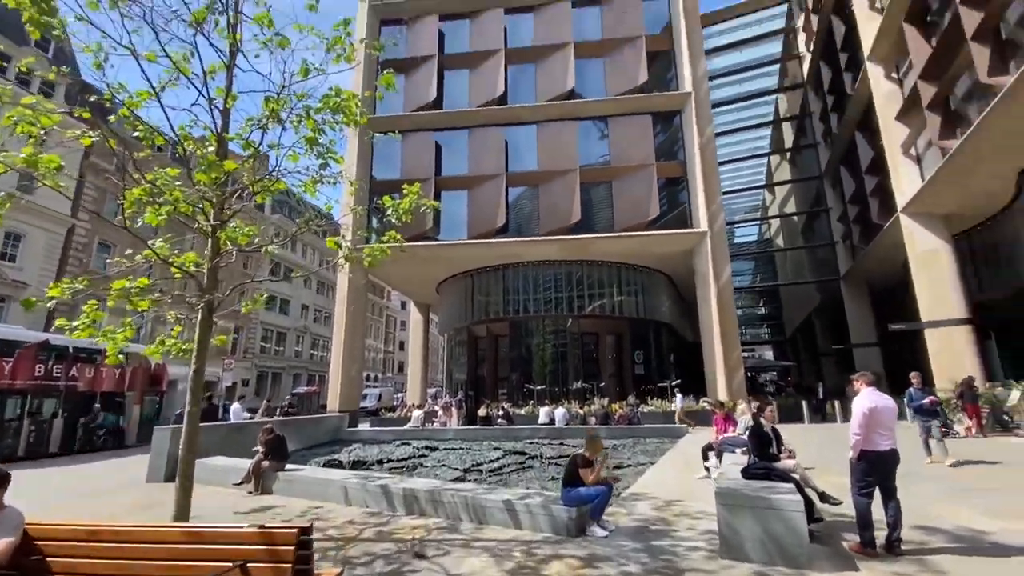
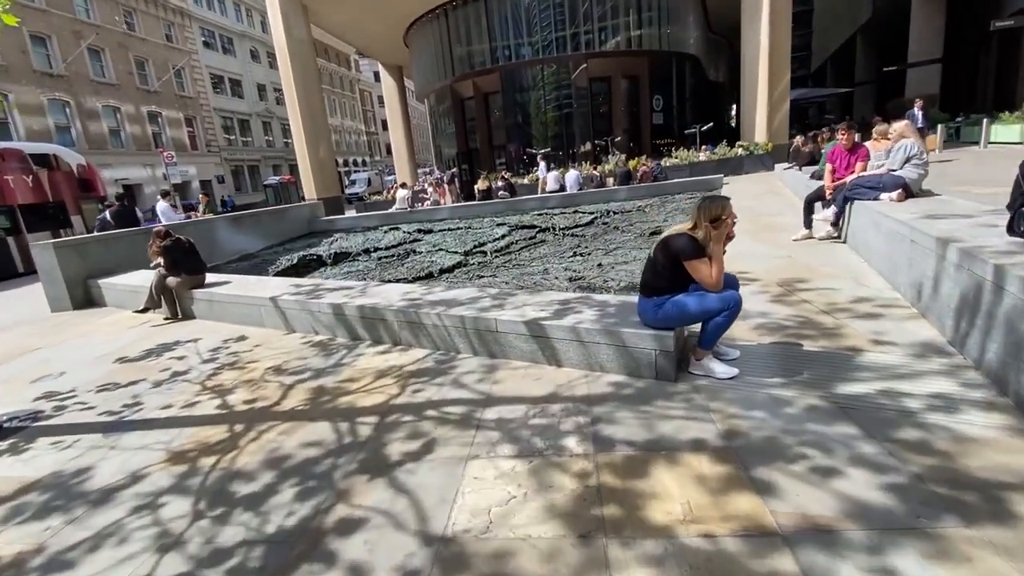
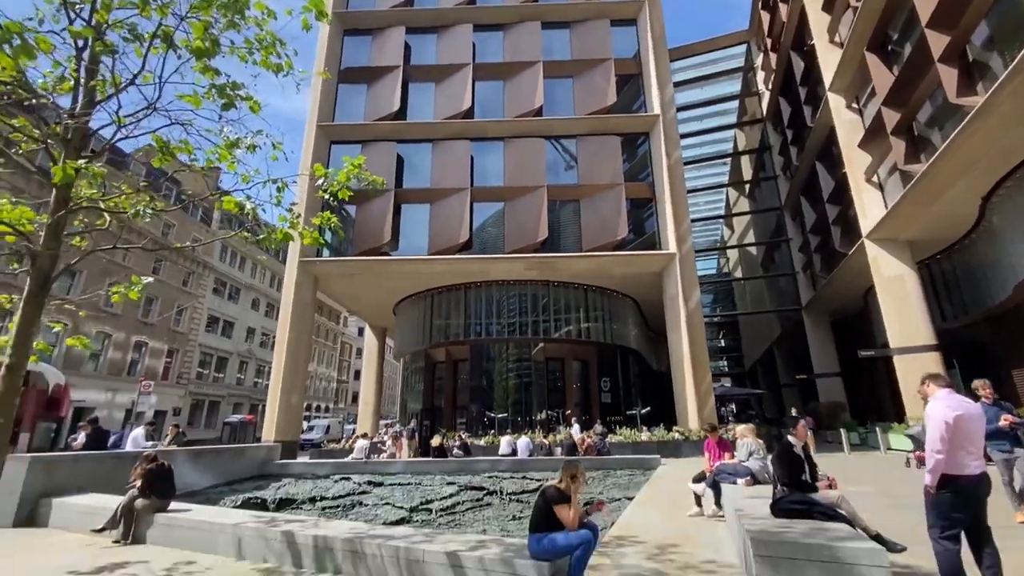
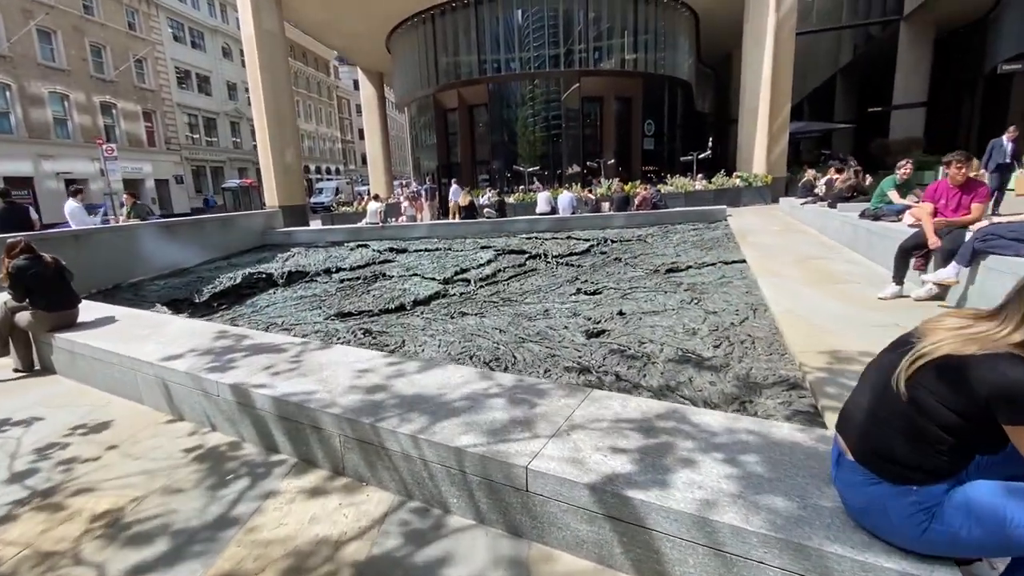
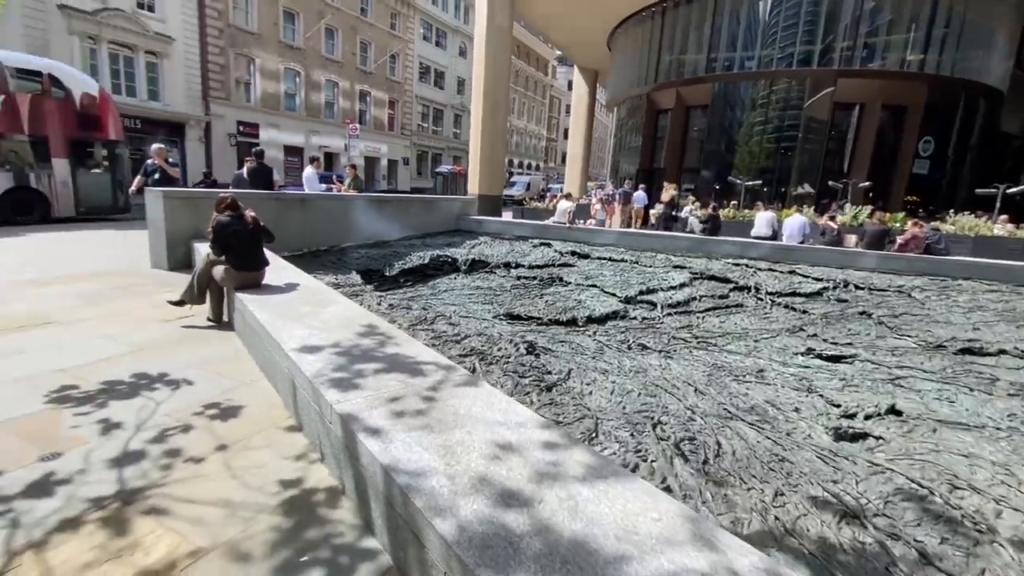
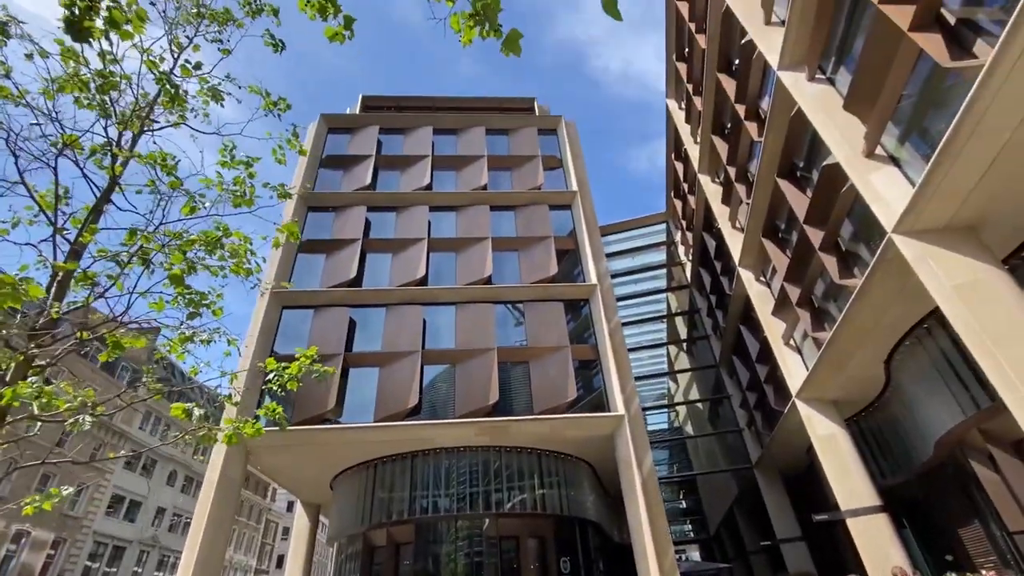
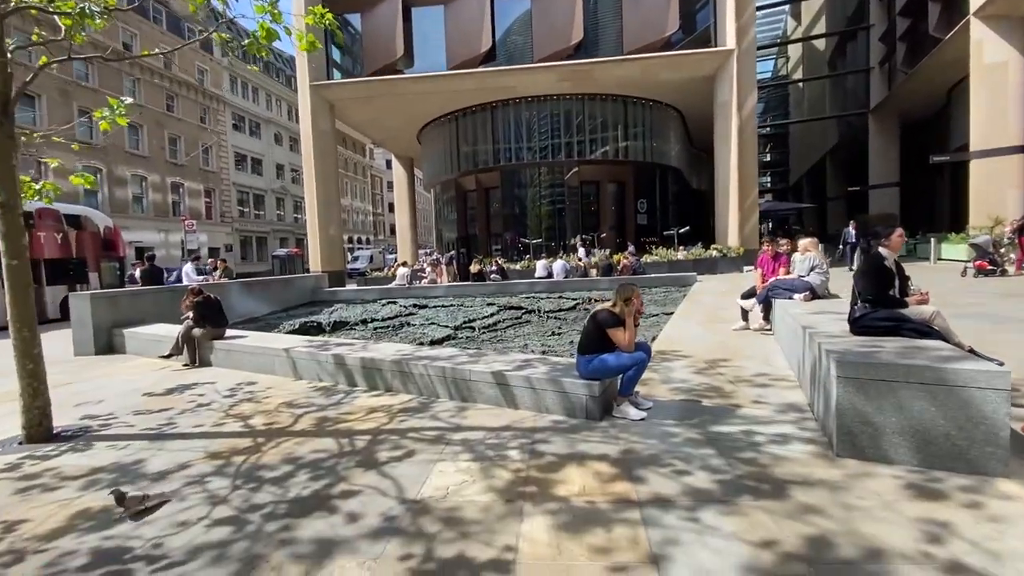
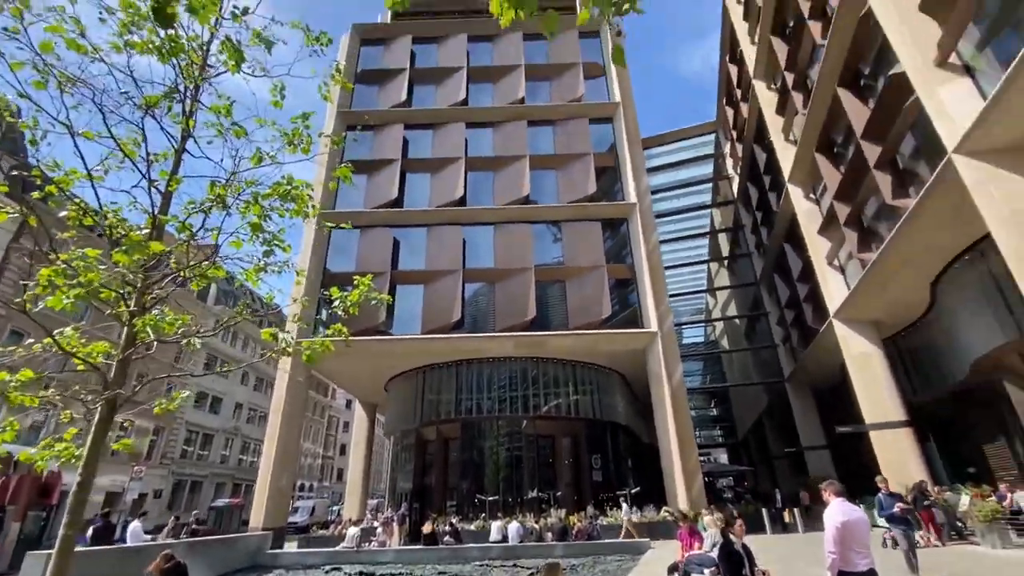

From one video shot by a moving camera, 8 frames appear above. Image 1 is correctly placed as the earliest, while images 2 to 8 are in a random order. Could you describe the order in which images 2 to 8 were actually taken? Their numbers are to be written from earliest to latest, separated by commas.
8, 6, 3, 7, 2, 4, 5
